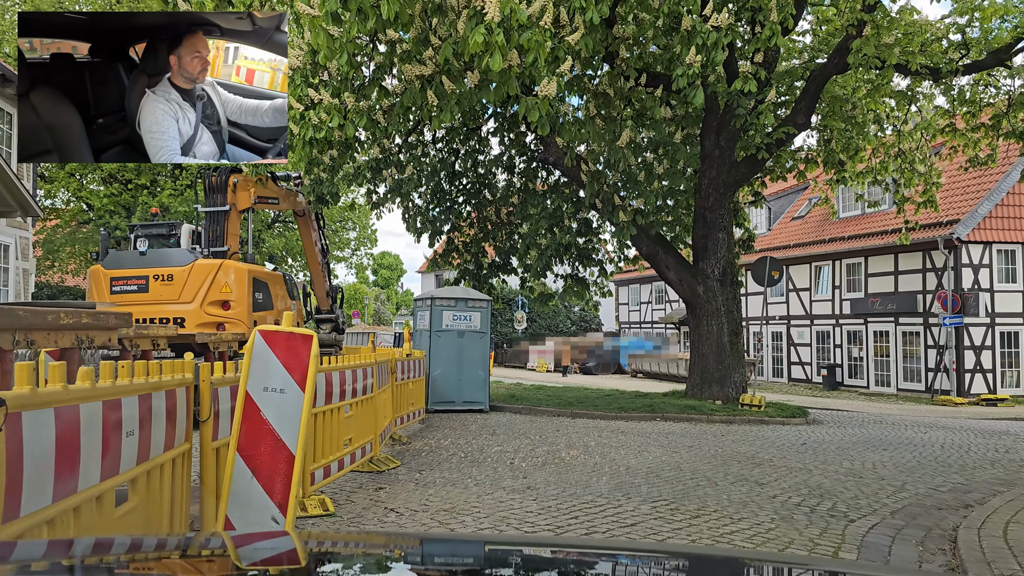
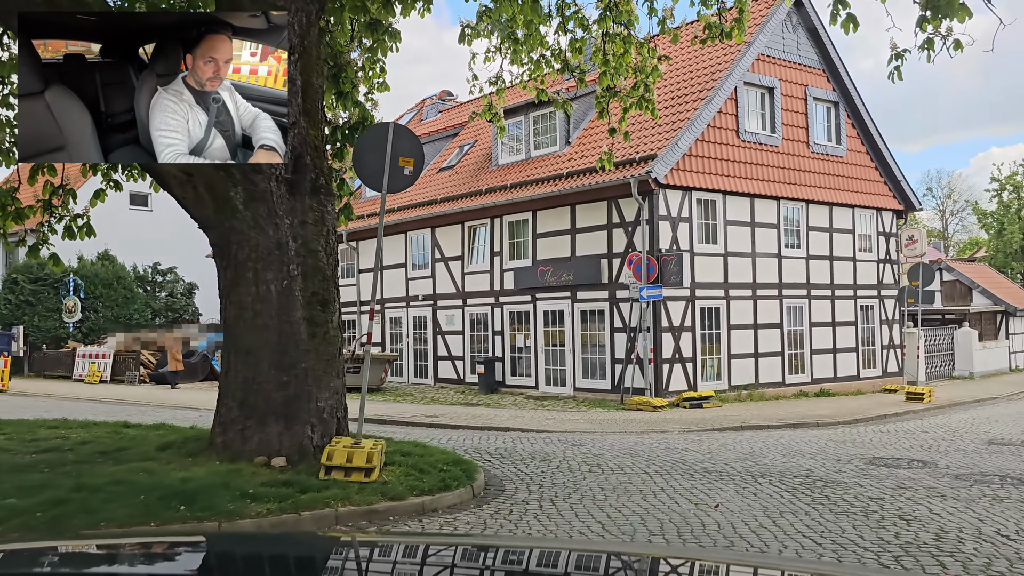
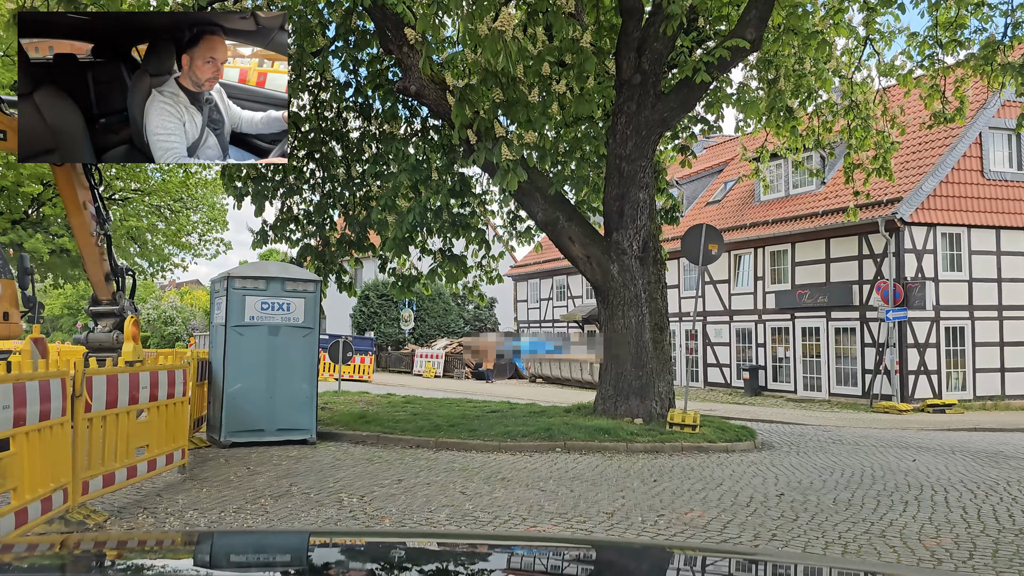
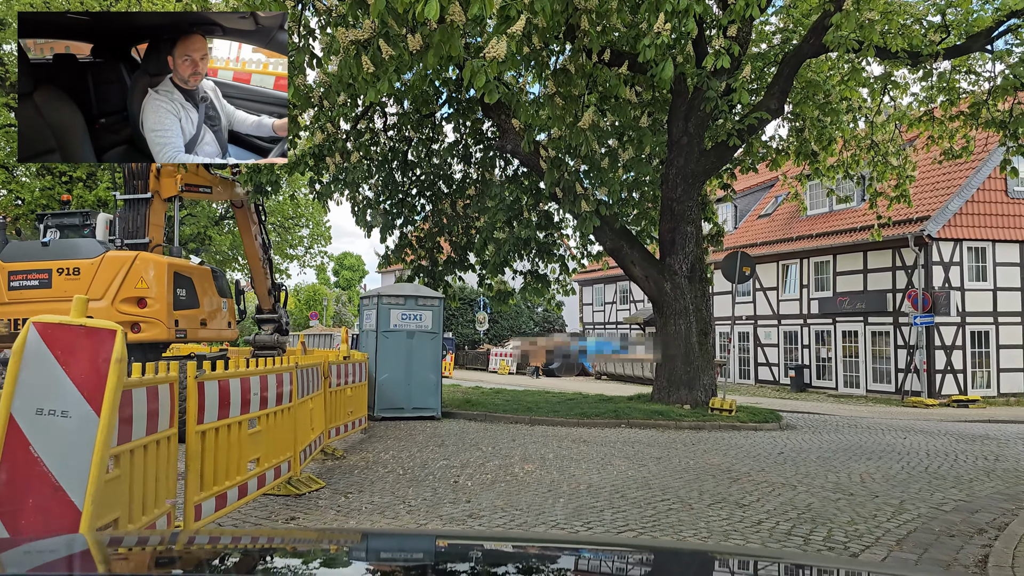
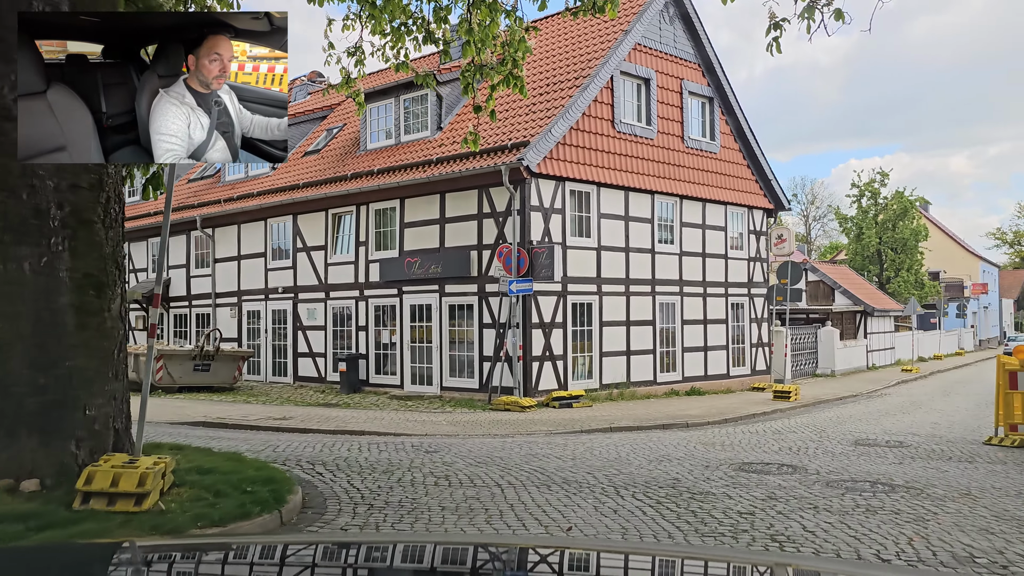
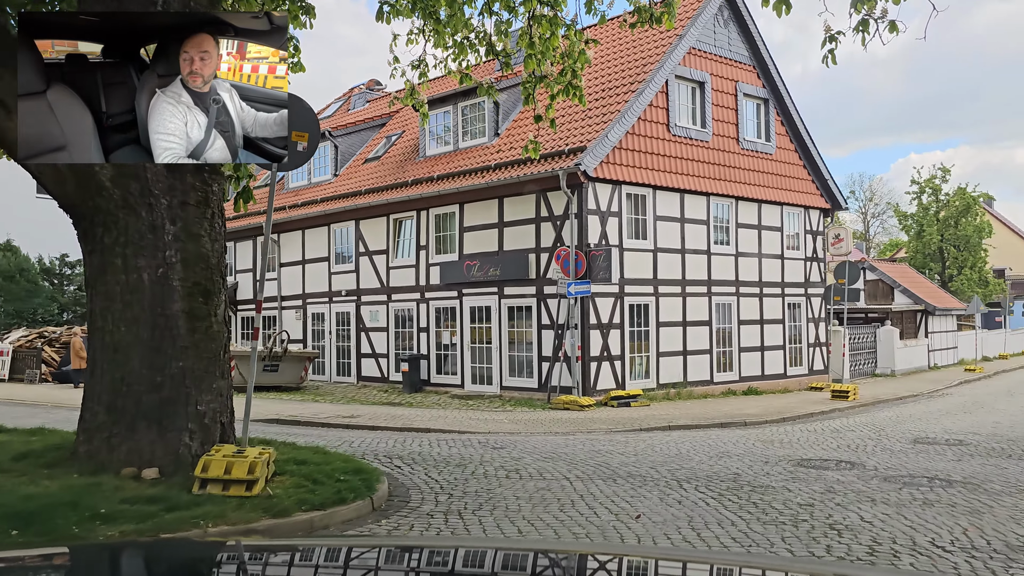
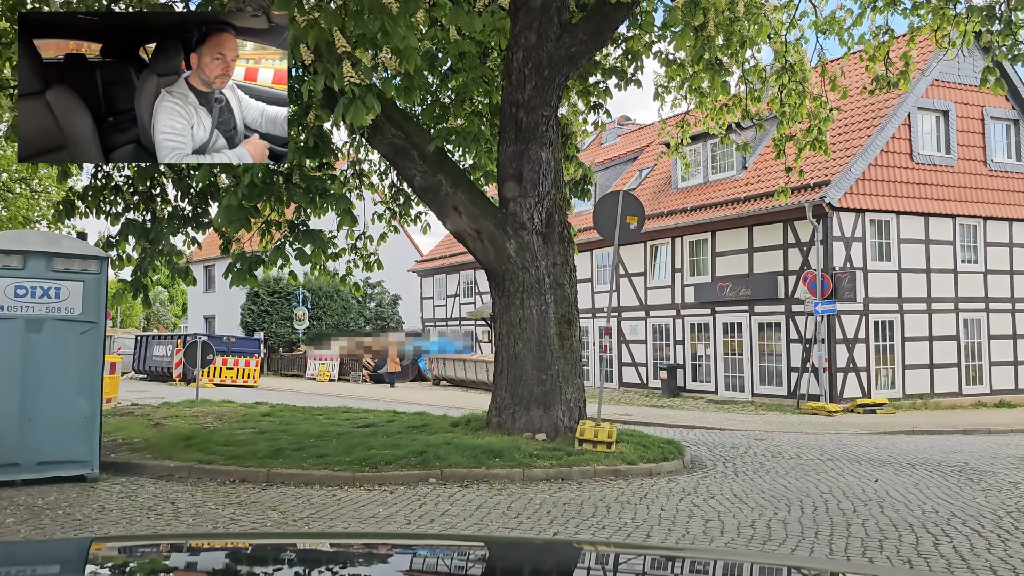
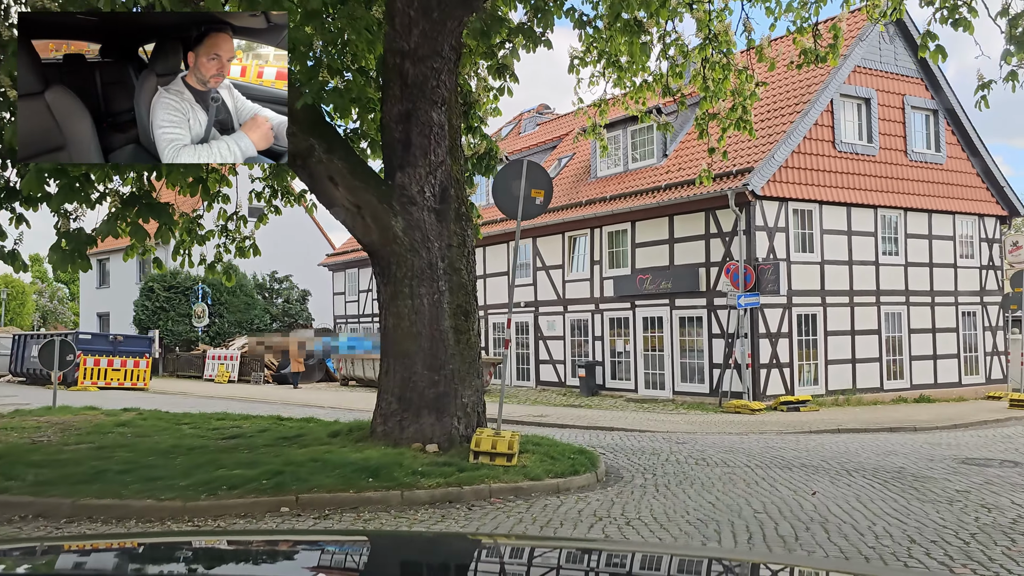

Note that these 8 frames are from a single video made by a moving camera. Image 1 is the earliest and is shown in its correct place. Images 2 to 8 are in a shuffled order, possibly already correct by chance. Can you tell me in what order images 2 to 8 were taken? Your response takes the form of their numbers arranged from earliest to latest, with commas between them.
4, 3, 7, 8, 2, 6, 5
